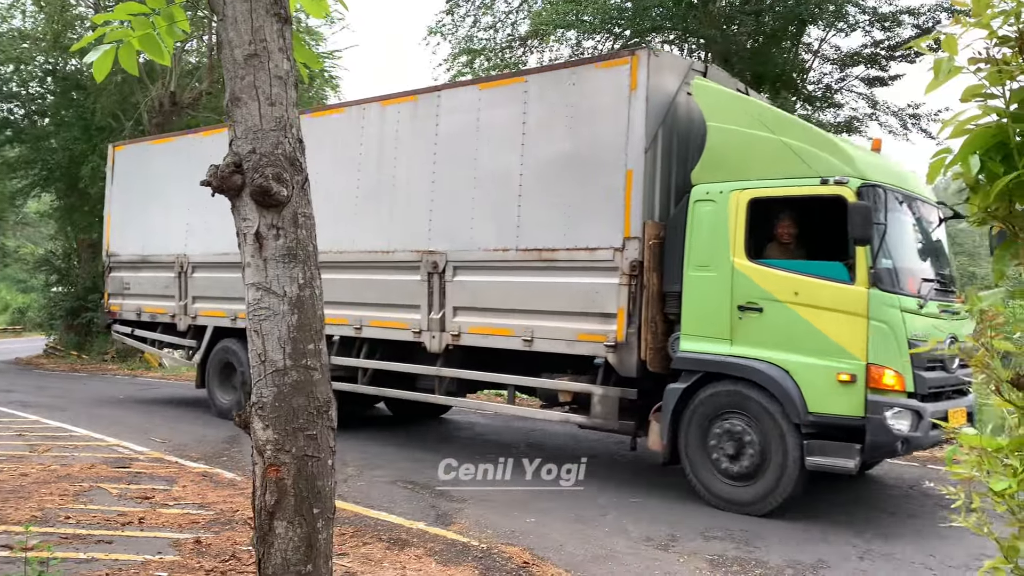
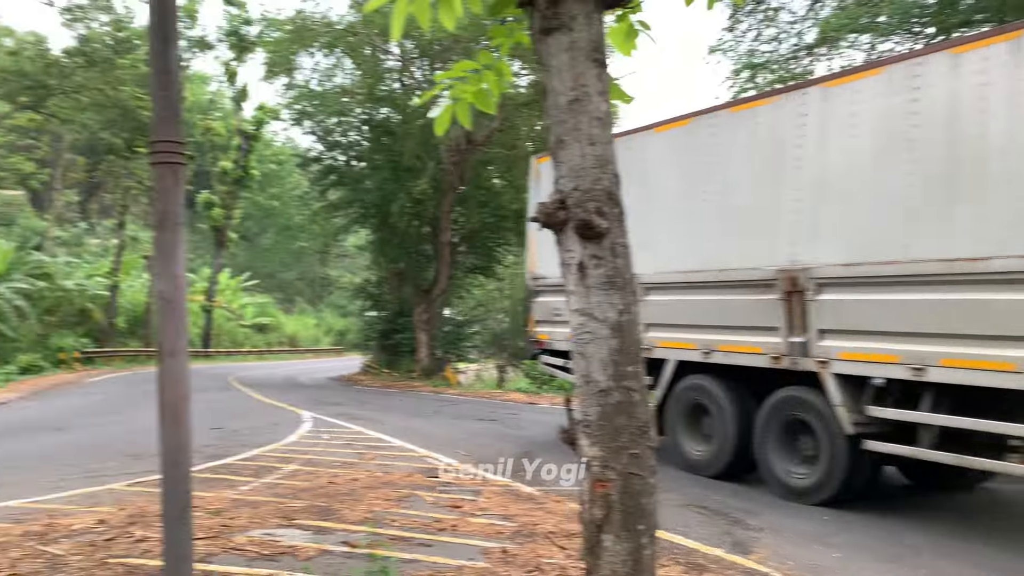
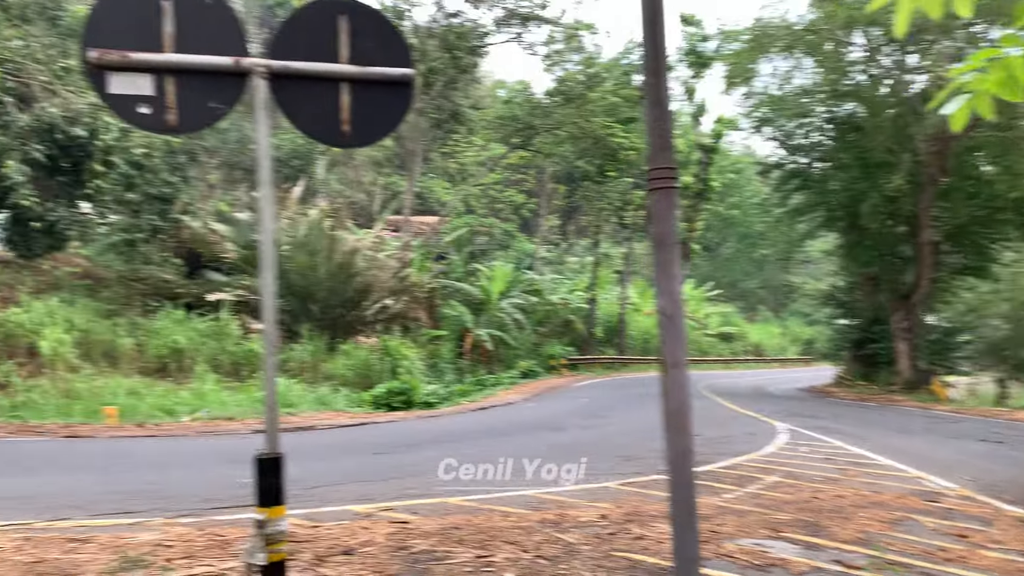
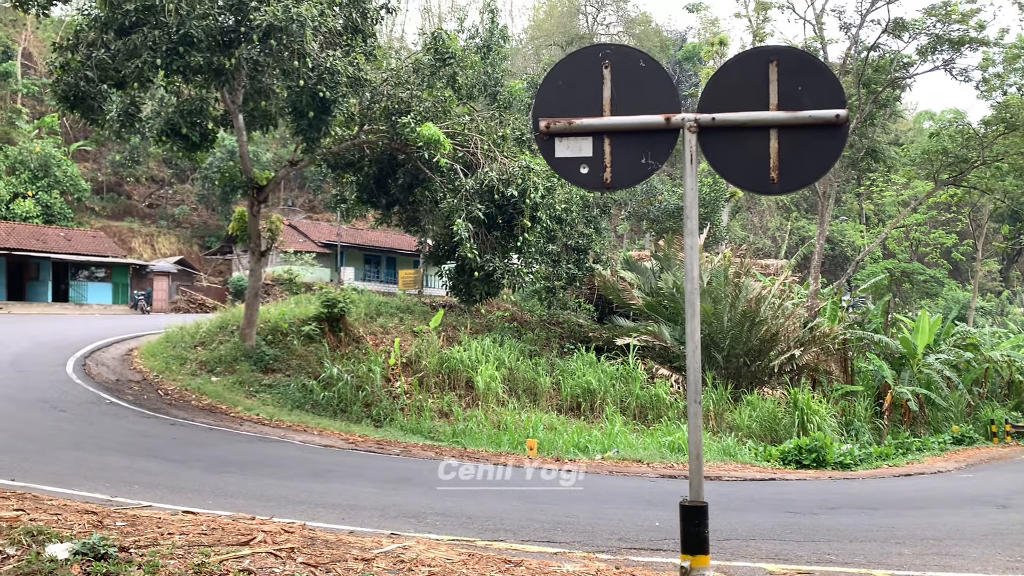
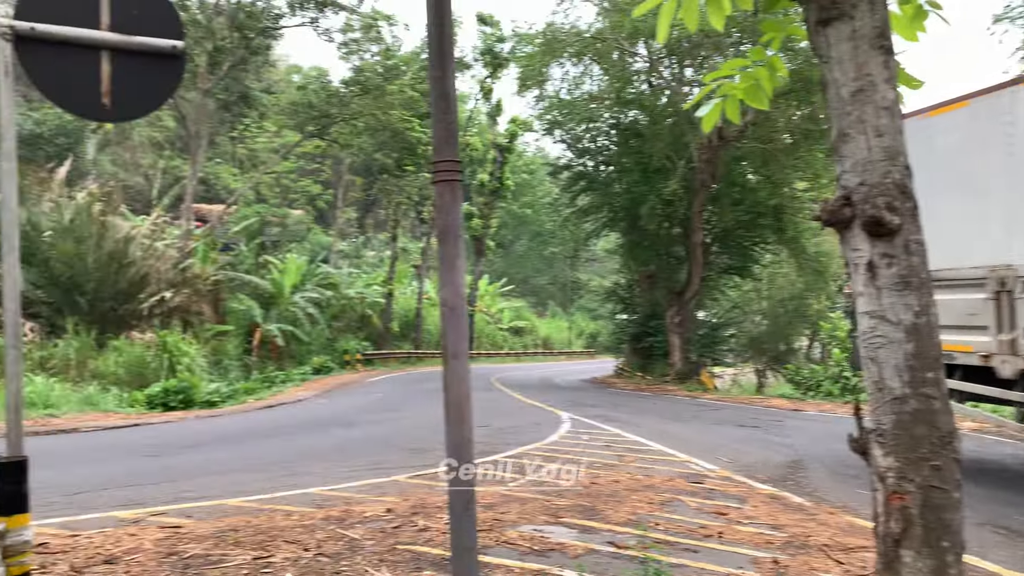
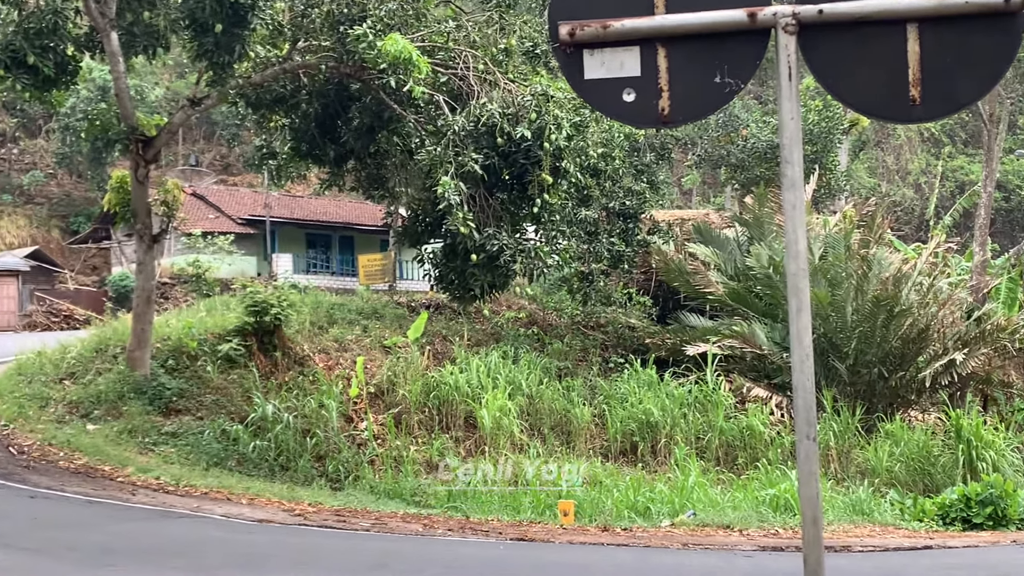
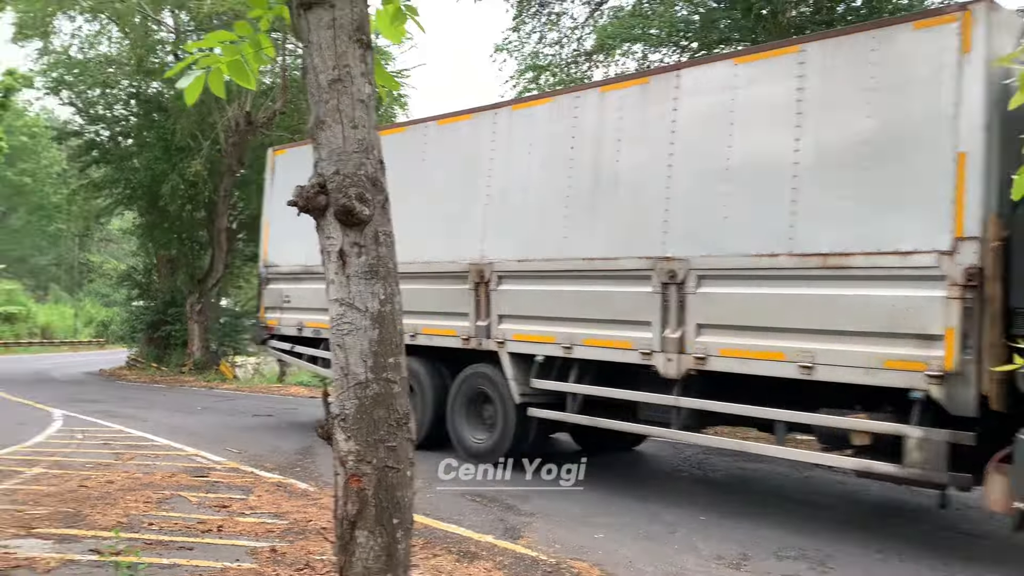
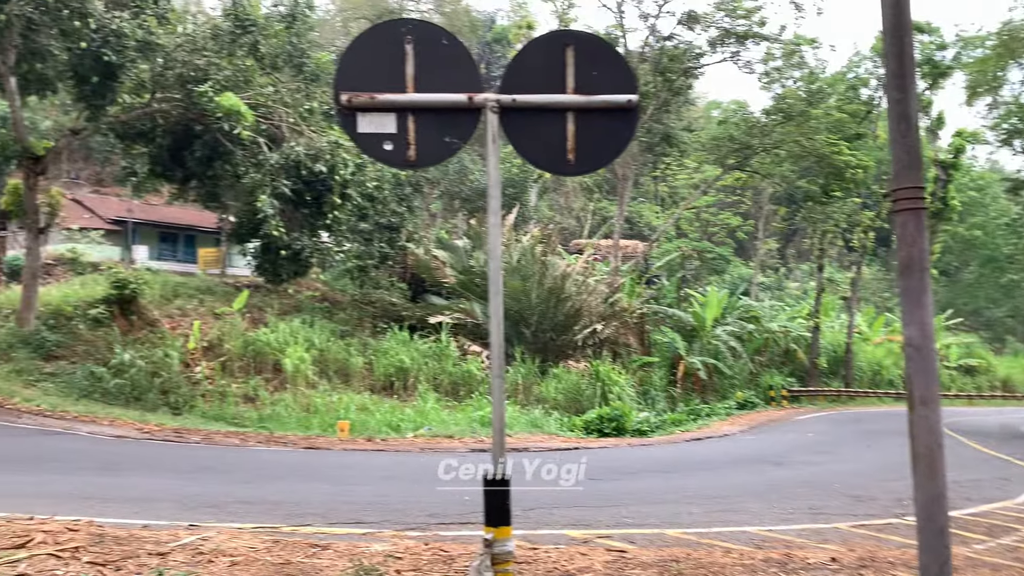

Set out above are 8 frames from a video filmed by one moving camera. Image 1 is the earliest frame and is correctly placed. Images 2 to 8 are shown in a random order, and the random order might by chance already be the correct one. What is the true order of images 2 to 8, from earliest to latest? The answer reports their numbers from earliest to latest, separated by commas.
7, 2, 5, 3, 8, 4, 6
